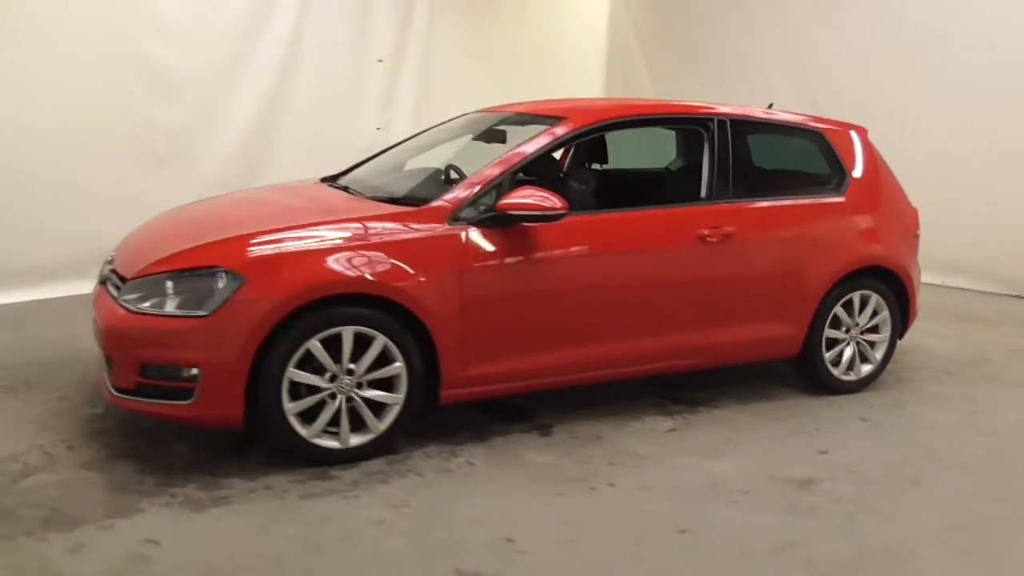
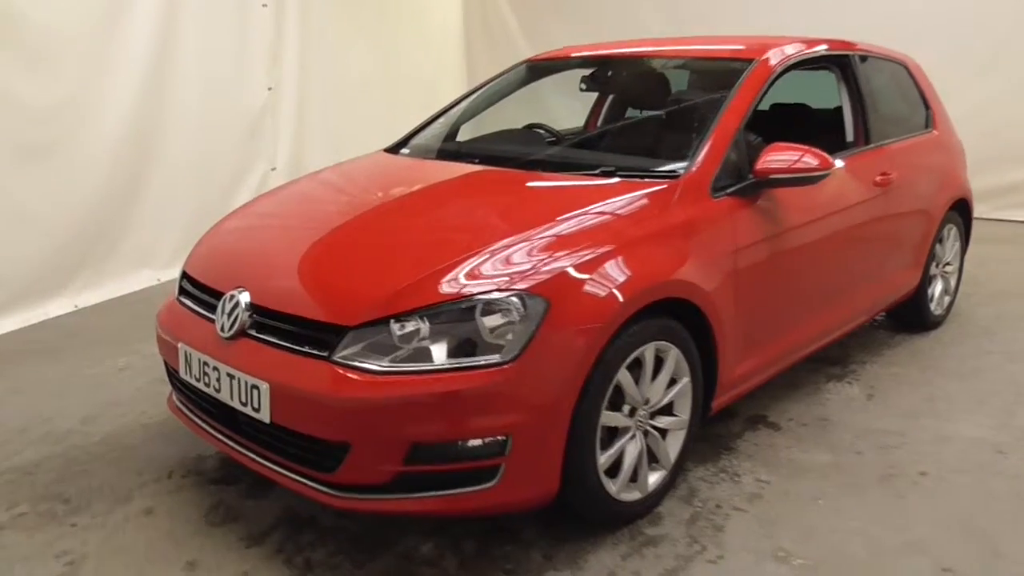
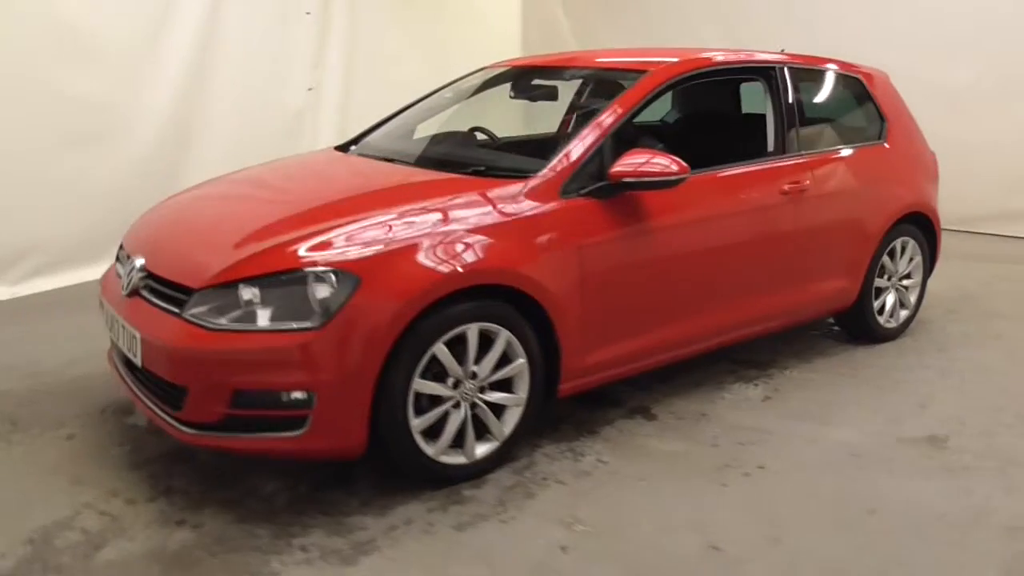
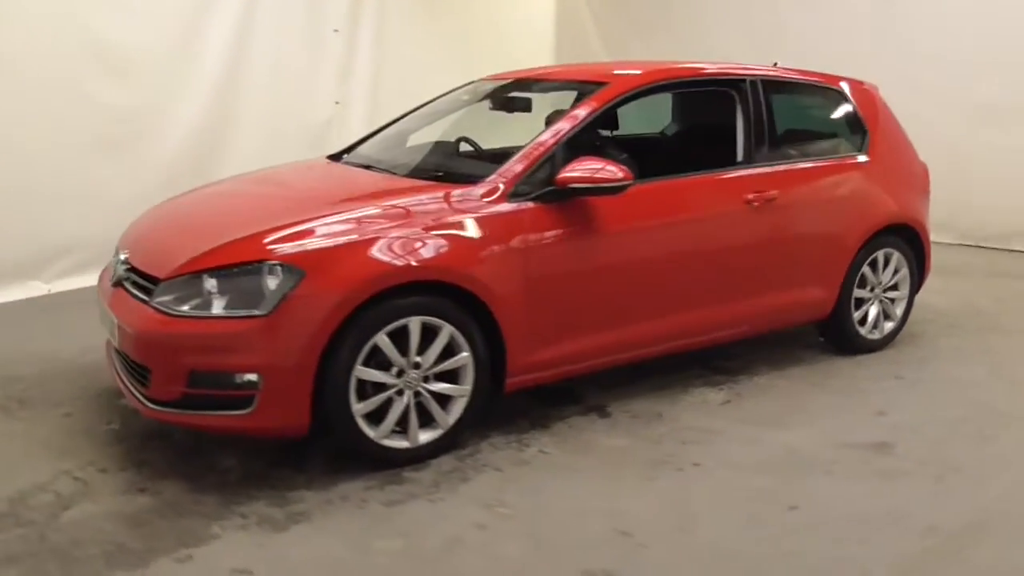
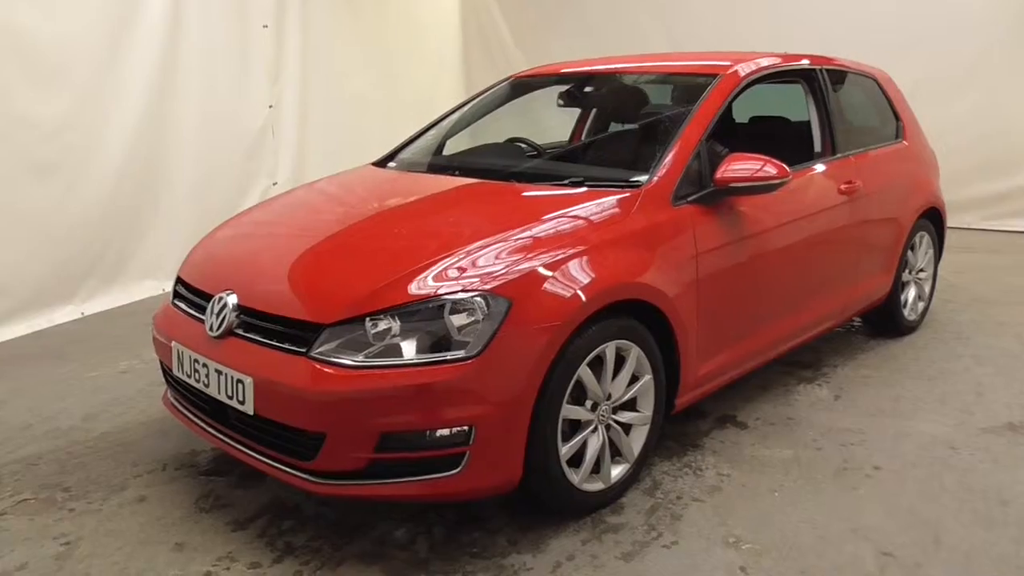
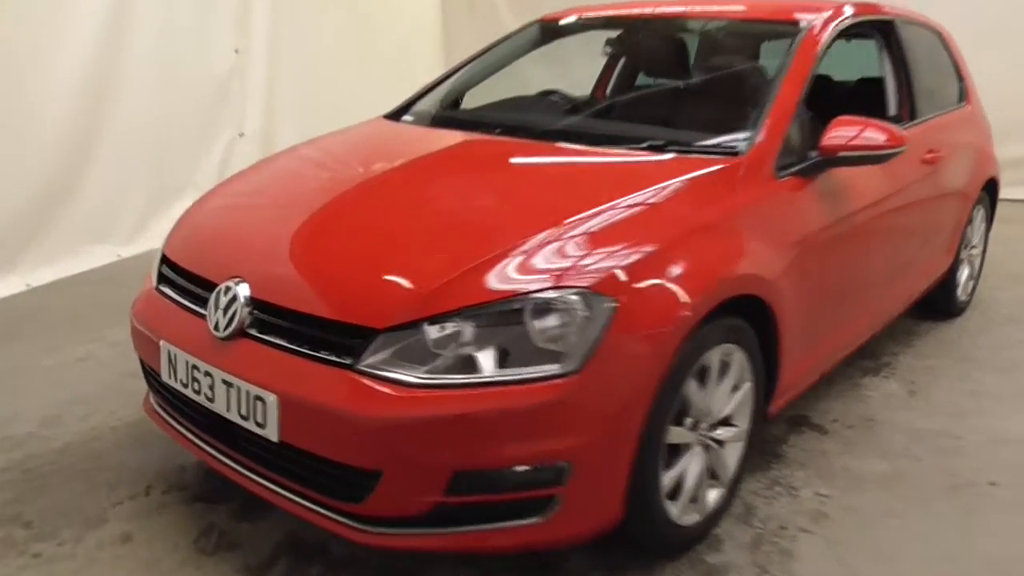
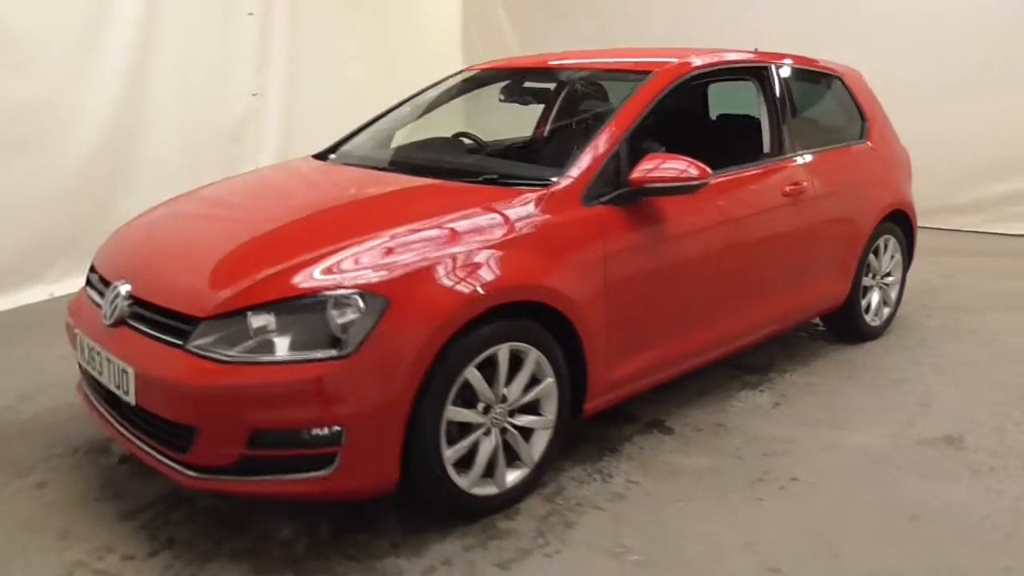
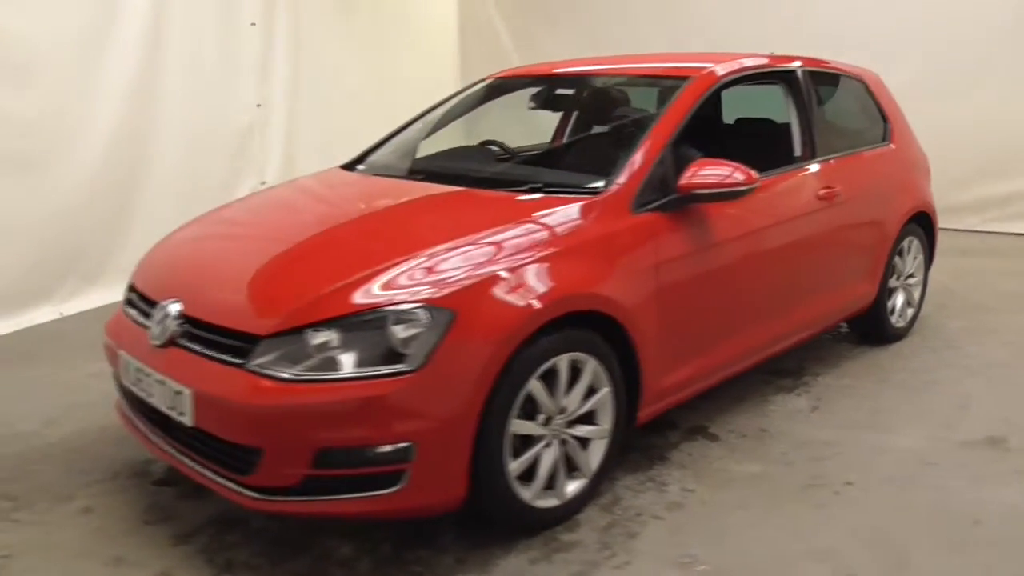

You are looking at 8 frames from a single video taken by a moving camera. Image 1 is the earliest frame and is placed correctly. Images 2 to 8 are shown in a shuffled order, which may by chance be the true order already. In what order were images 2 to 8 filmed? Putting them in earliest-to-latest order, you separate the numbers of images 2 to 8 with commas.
4, 3, 7, 8, 5, 2, 6
